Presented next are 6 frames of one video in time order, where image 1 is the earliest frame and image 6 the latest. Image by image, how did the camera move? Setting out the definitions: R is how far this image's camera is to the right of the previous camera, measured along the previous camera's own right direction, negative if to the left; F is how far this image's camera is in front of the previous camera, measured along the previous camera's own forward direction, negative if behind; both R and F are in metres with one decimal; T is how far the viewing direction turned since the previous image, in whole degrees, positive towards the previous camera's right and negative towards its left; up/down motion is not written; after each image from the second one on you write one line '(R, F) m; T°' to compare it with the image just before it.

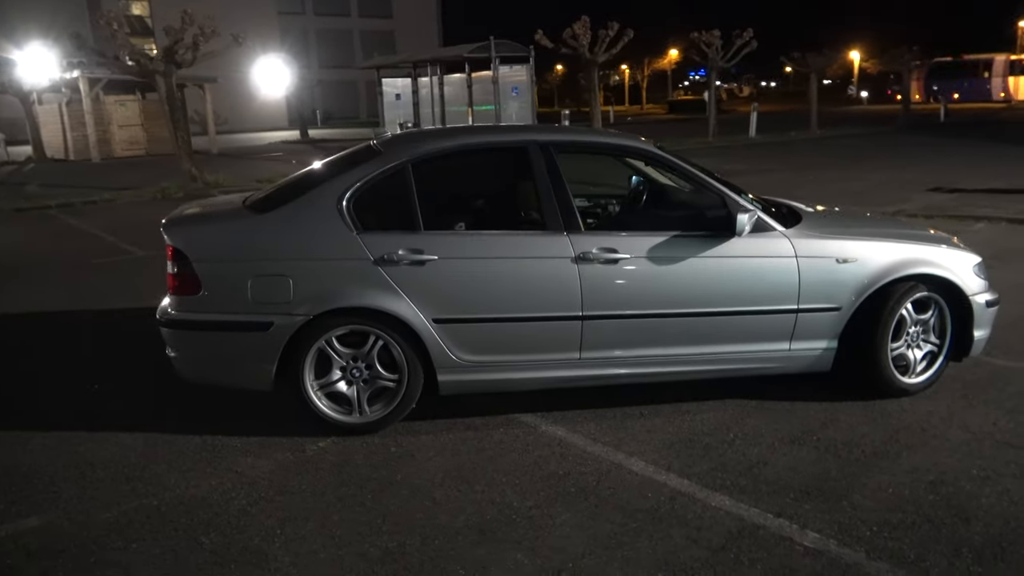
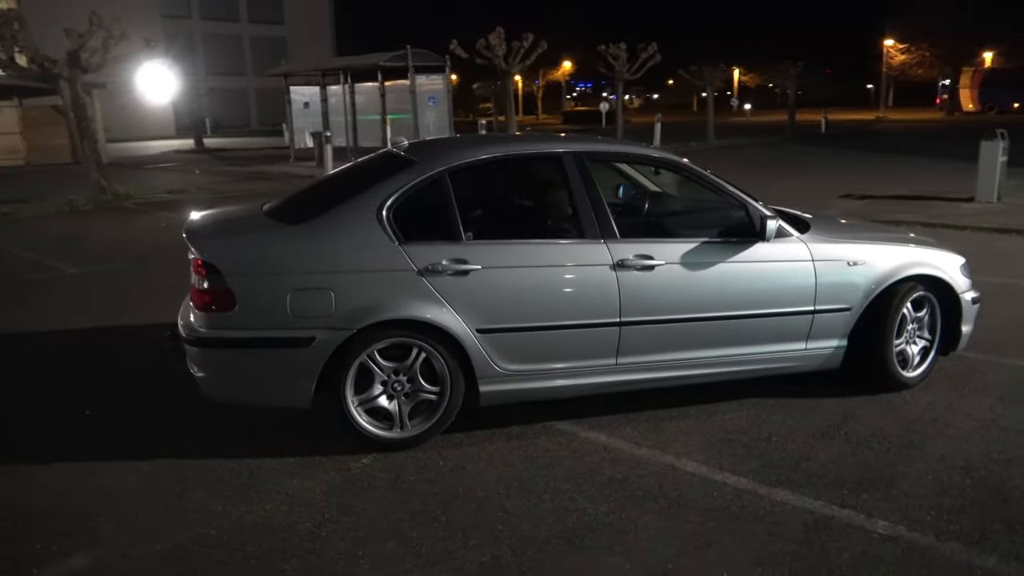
(-0.9, +0.1) m; +8°
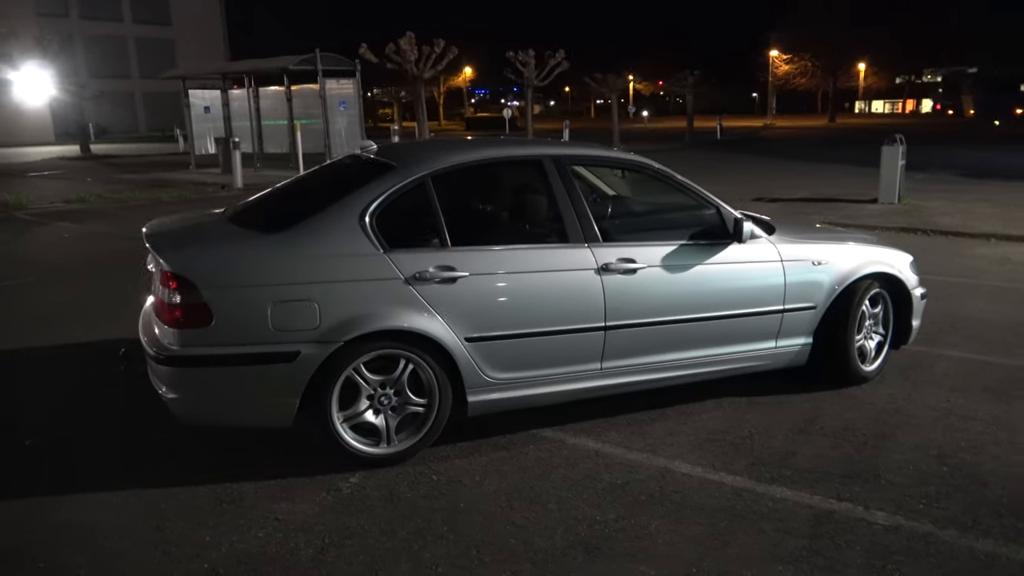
(-0.5, +0.1) m; +7°
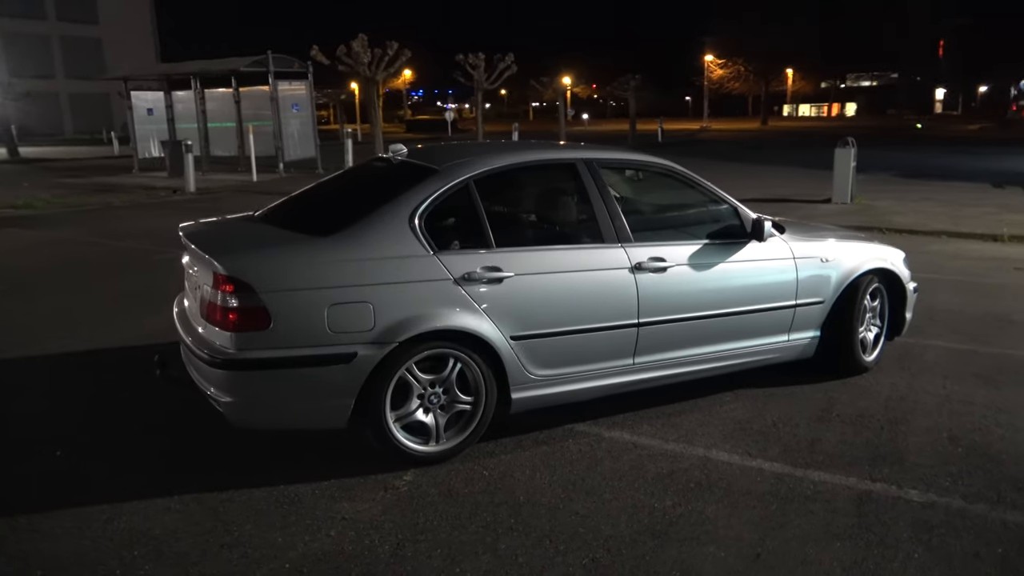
(-0.6, -0.1) m; +5°
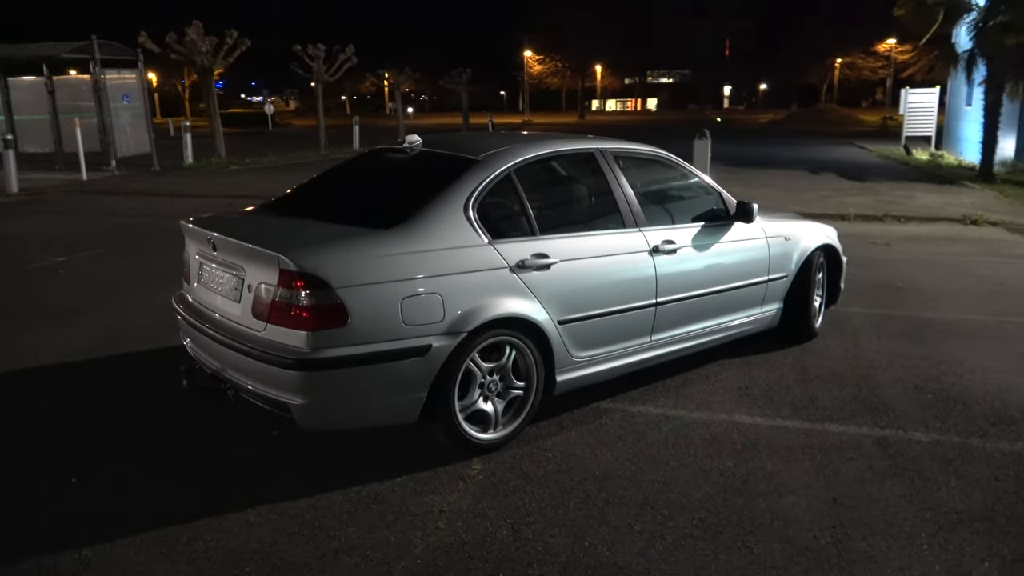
(-1.3, 0.0) m; +13°
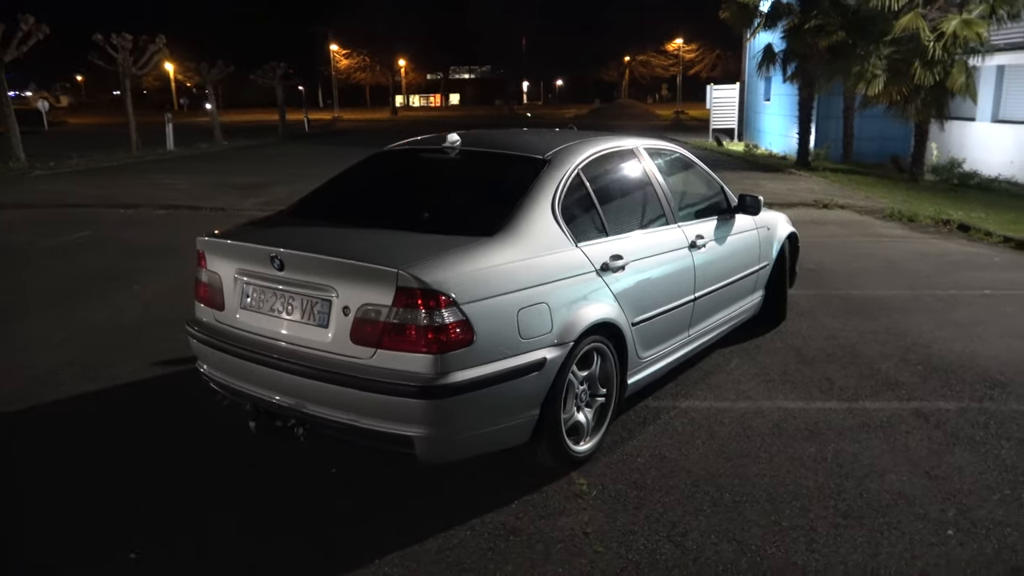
(-1.5, +0.4) m; +14°
